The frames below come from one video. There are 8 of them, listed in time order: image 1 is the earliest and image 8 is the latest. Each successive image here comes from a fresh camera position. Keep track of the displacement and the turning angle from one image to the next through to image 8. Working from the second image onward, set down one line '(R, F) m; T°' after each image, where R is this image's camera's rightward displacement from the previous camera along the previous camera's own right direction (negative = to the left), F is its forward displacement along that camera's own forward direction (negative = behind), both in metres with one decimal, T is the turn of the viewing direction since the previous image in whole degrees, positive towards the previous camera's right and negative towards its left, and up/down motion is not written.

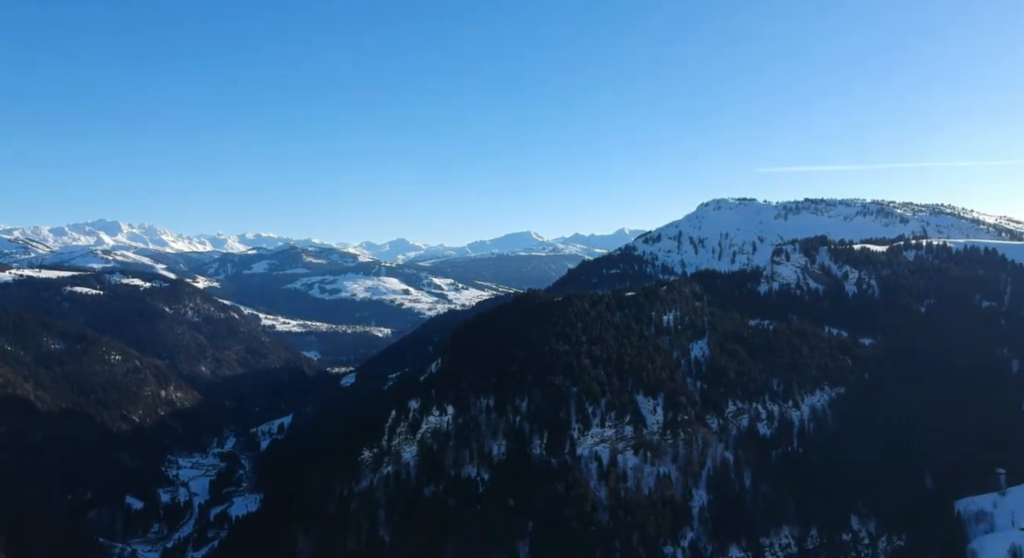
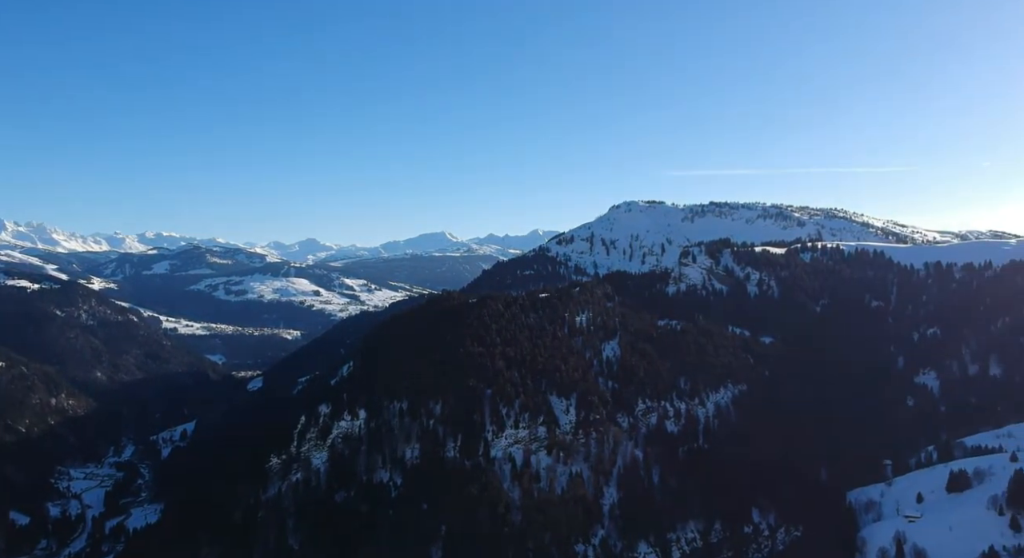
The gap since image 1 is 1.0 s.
(-2.2, +0.4) m; +7°
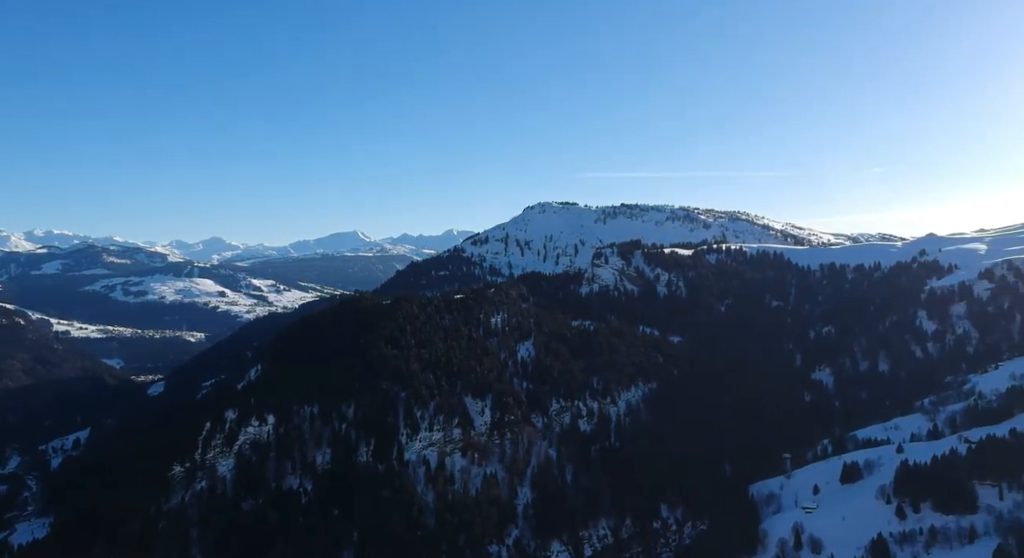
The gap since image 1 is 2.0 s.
(-2.5, +0.9) m; +7°
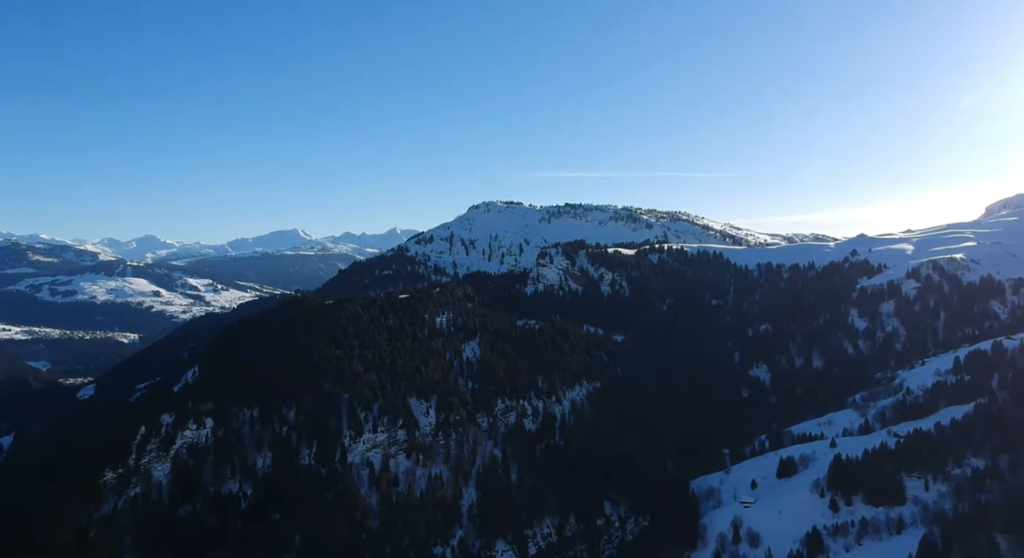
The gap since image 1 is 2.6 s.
(-1.4, +0.6) m; +4°
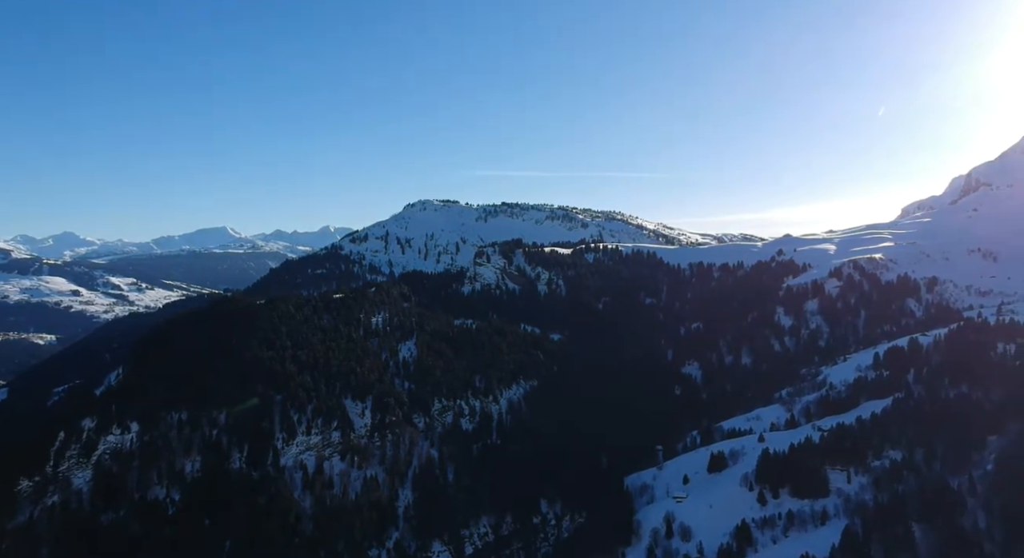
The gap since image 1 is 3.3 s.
(-1.4, +0.7) m; +5°
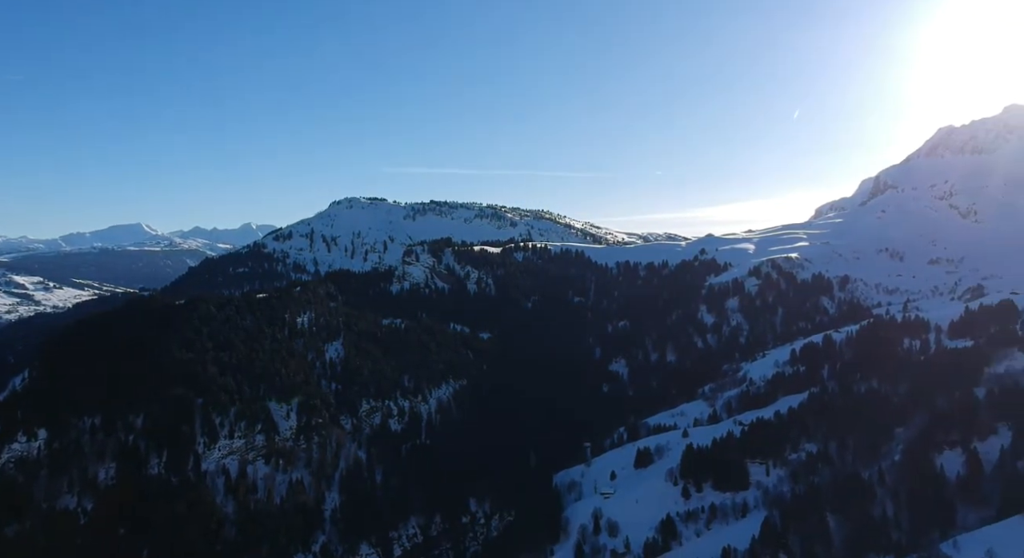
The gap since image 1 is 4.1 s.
(-1.4, +1.0) m; +5°
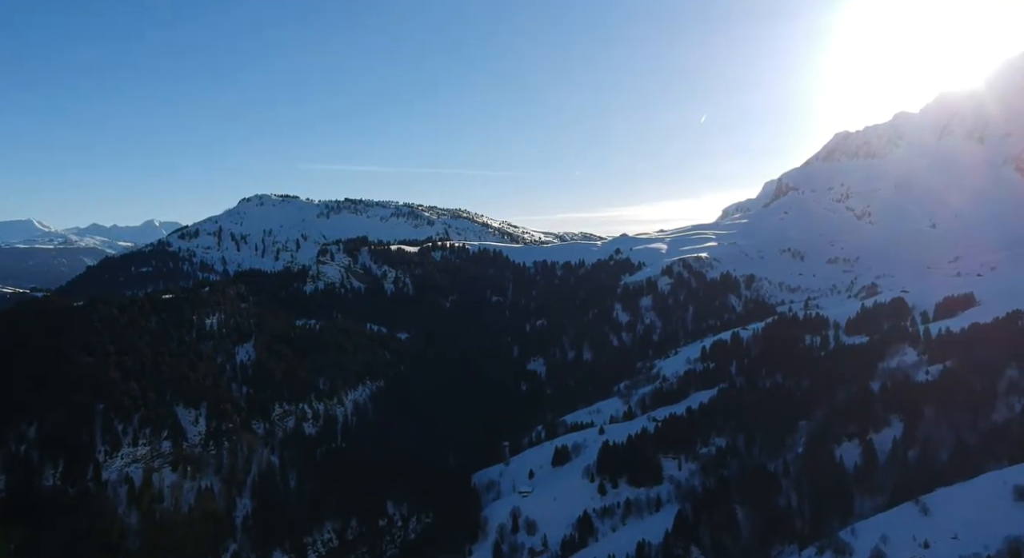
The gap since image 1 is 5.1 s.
(-0.3, +0.6) m; +6°
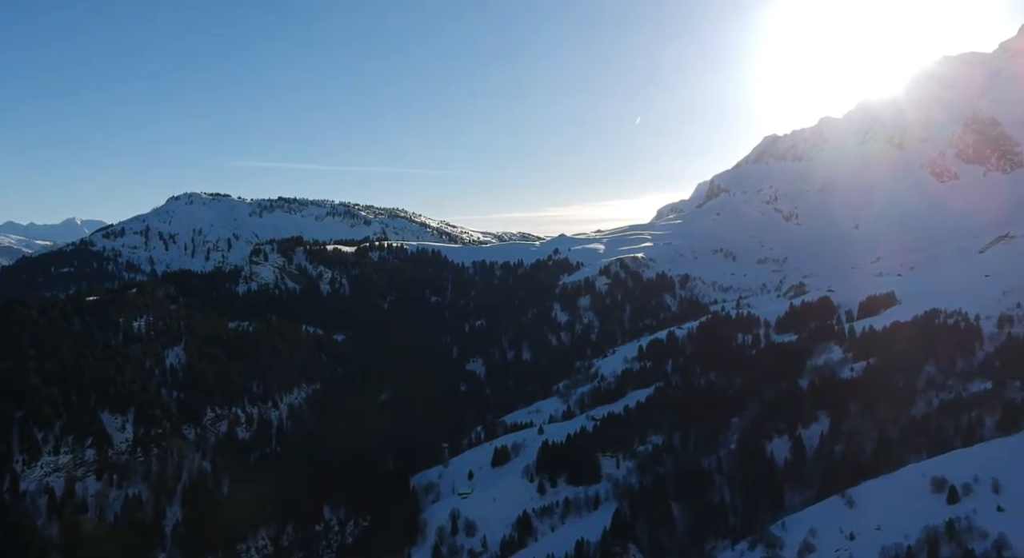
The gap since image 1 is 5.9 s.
(+0.5, +0.3) m; +4°
